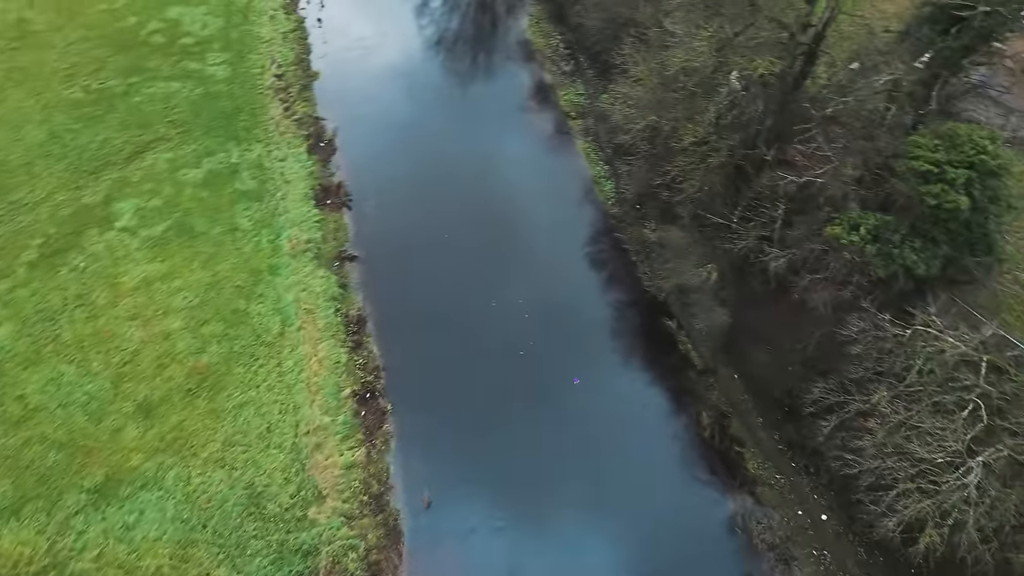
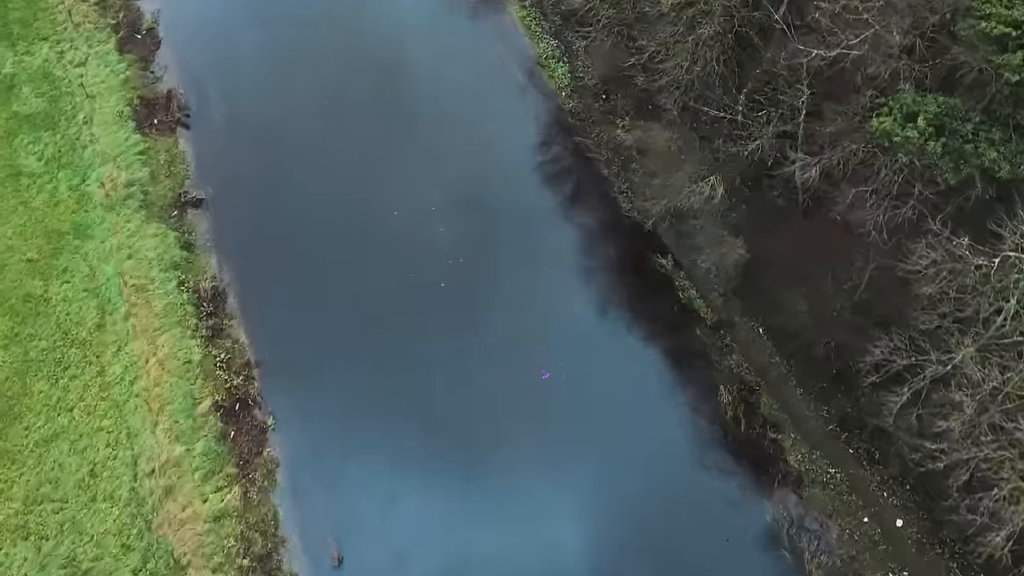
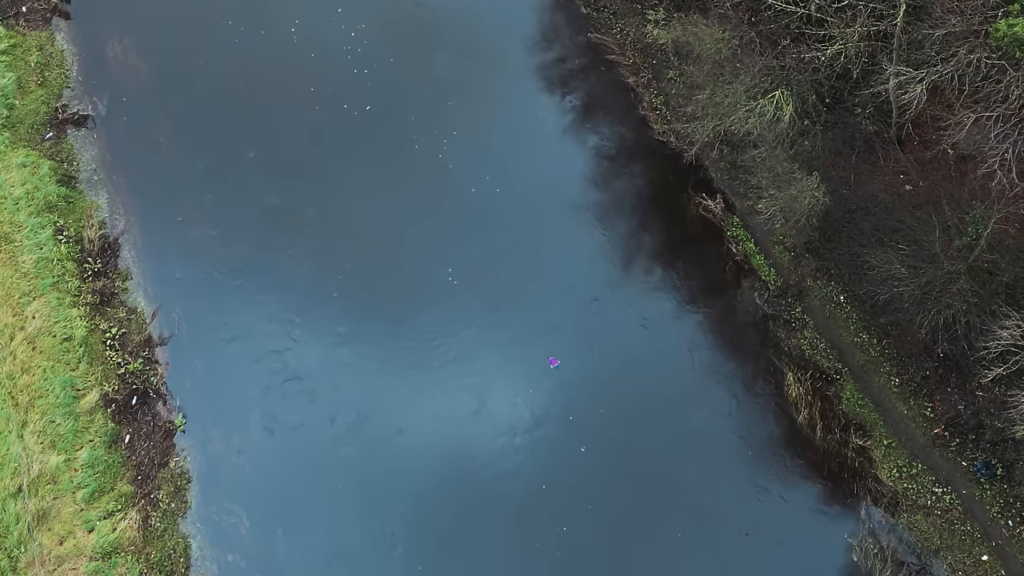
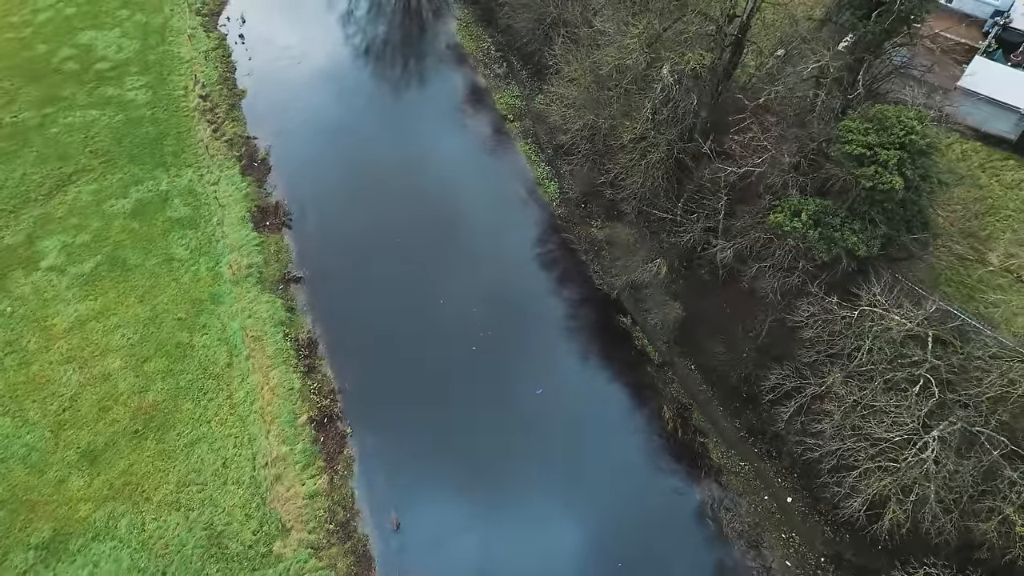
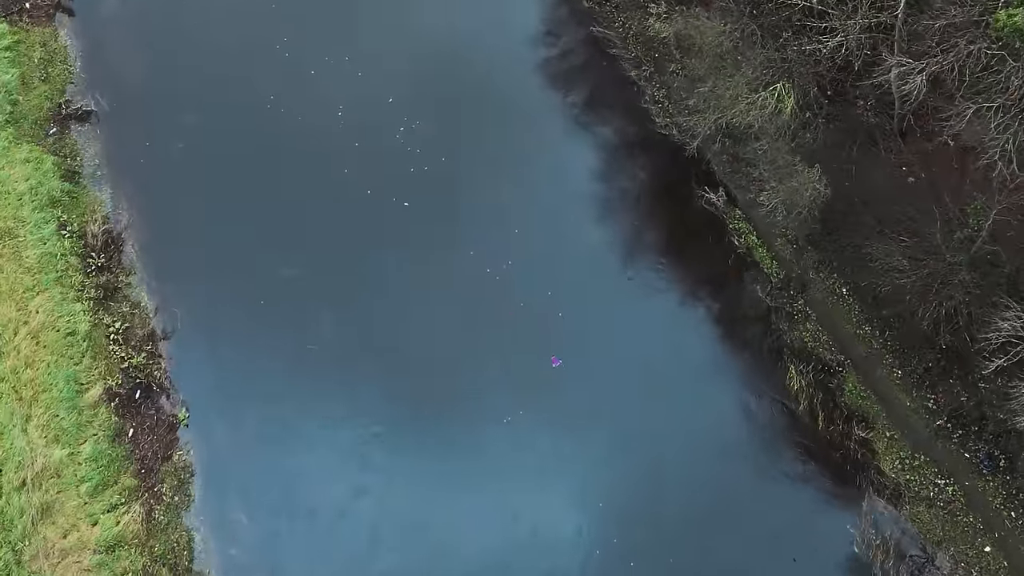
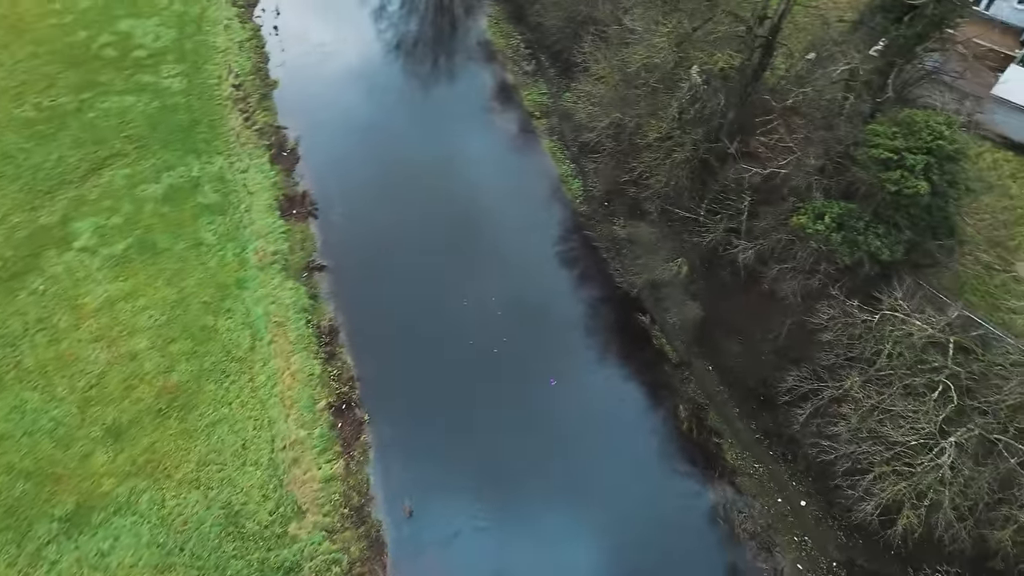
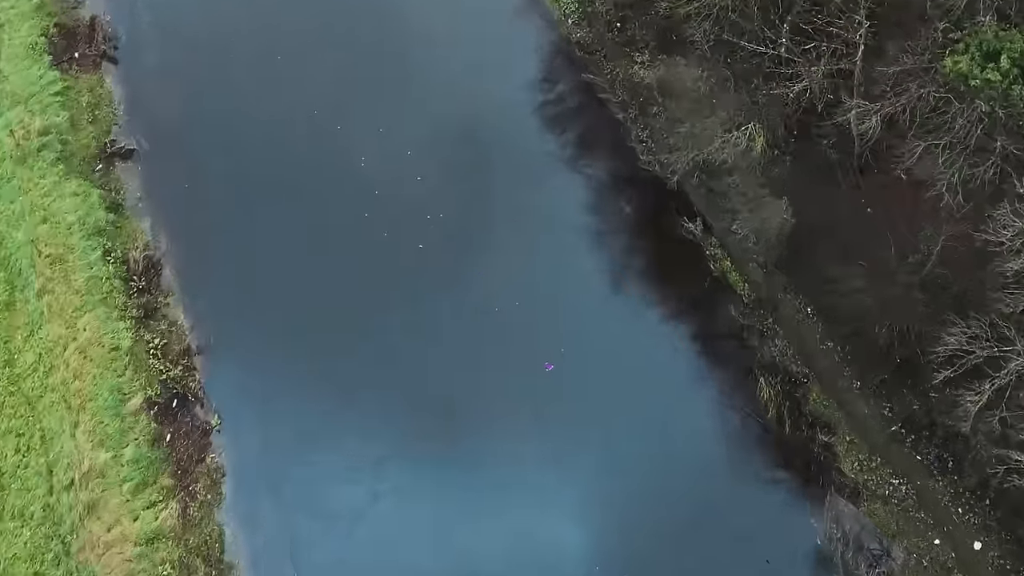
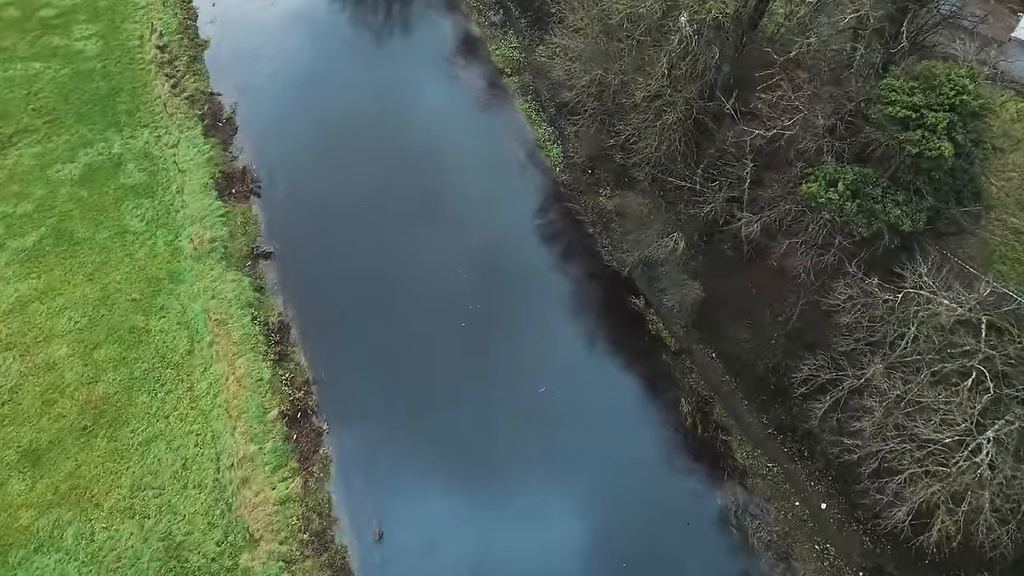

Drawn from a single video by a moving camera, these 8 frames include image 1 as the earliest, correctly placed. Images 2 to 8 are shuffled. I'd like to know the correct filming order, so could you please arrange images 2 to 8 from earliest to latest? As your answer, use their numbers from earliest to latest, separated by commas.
6, 4, 8, 2, 7, 5, 3
